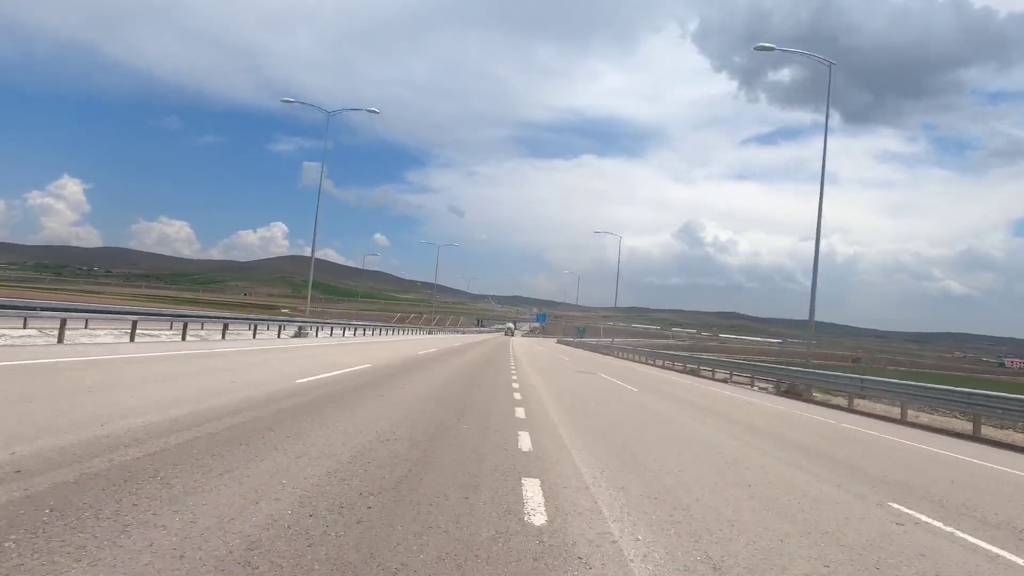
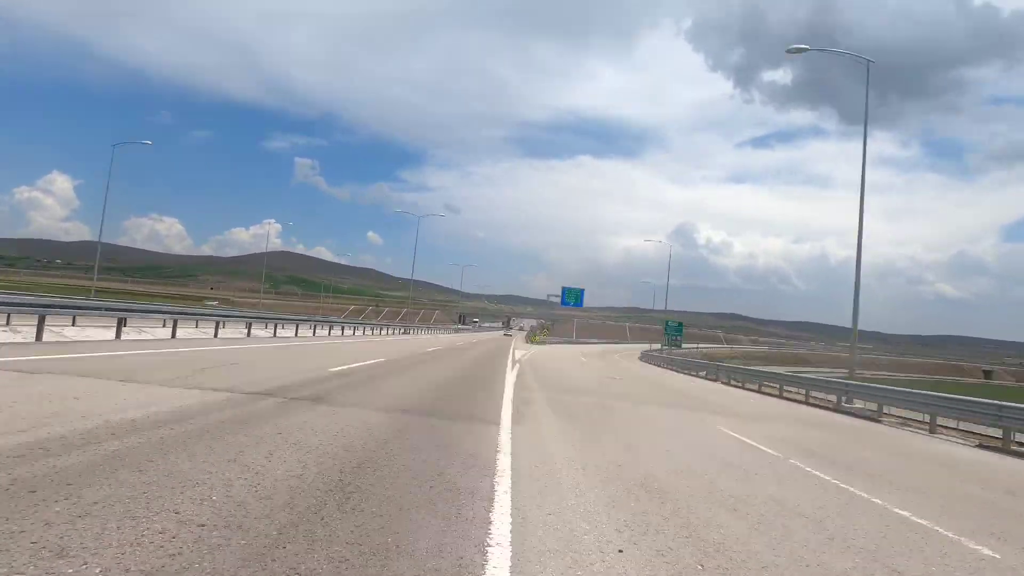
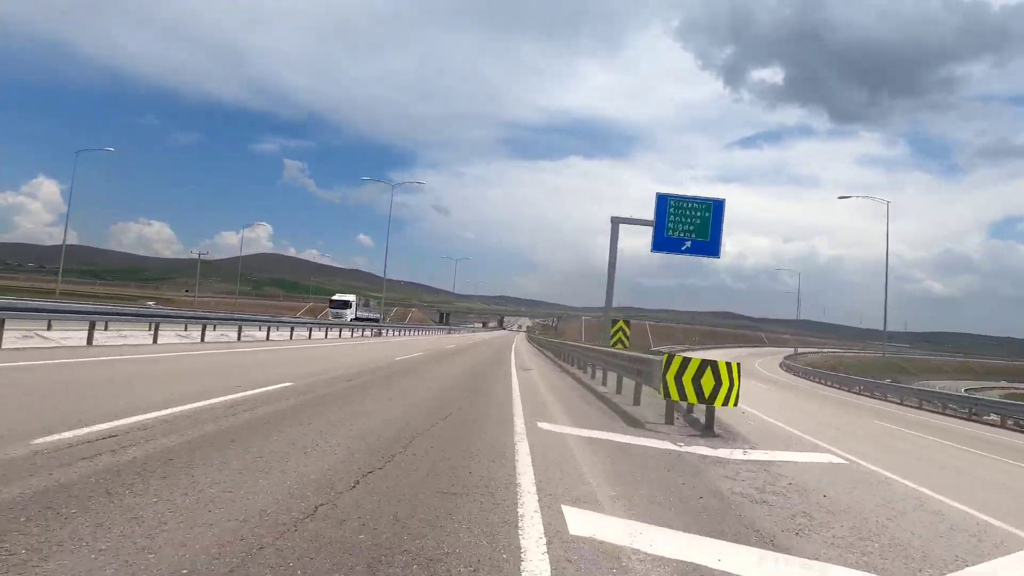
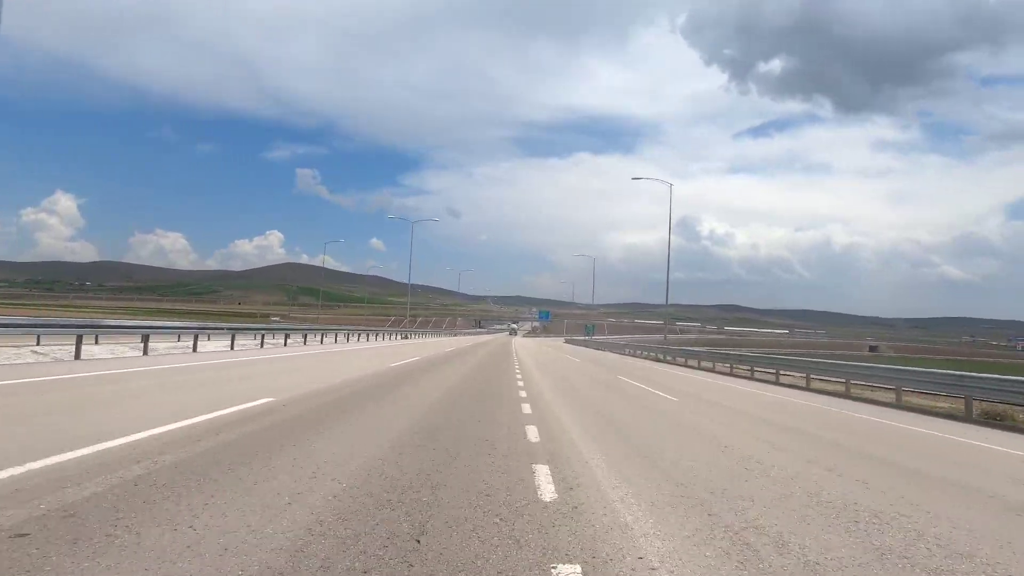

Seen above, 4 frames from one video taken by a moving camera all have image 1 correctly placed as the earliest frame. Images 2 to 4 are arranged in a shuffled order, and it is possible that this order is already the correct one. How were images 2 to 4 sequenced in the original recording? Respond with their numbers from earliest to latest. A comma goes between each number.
4, 2, 3
